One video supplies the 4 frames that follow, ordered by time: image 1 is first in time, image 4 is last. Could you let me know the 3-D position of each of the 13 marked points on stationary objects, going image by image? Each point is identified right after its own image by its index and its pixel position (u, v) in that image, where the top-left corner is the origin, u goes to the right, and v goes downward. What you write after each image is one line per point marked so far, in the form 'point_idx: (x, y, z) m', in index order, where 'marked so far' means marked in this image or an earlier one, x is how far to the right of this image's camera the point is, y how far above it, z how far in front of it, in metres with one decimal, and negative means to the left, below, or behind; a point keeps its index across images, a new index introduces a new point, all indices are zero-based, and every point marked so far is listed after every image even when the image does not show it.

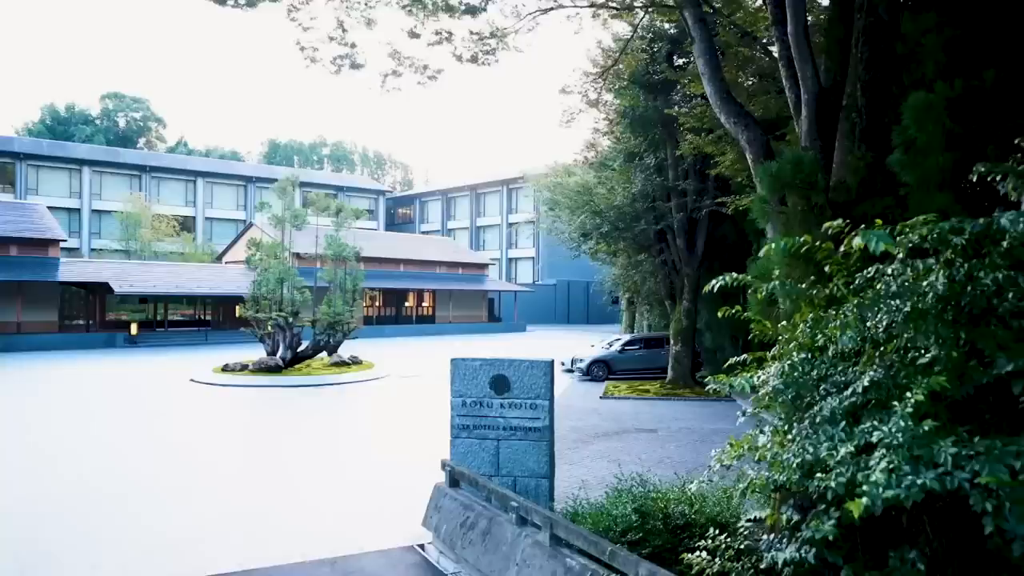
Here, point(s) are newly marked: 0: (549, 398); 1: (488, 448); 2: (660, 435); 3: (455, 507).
0: (+0.4, -1.0, +7.0) m
1: (-0.2, -1.5, +7.1) m
2: (+2.5, -2.5, +12.6) m
3: (-0.5, -1.9, +6.2) m
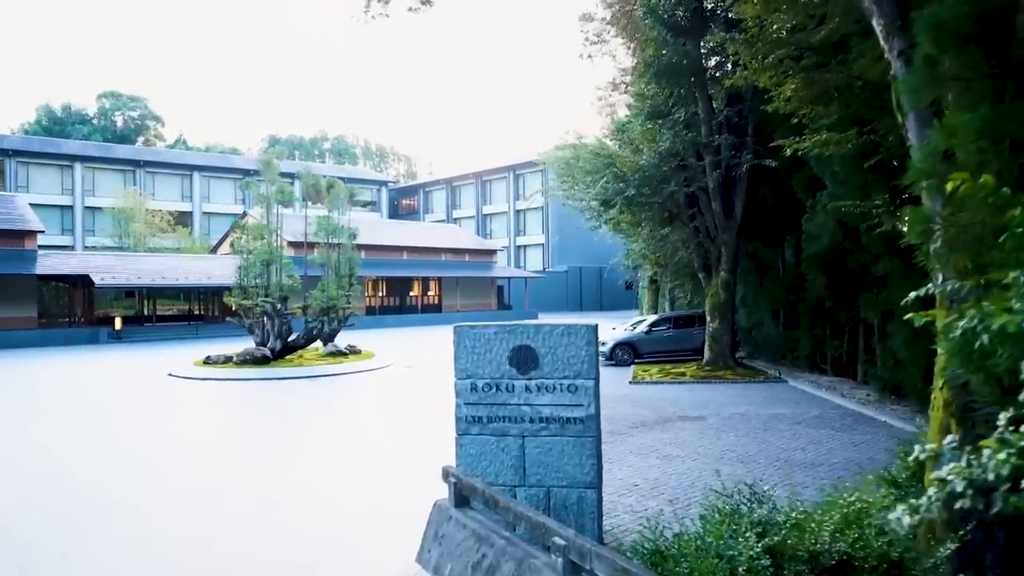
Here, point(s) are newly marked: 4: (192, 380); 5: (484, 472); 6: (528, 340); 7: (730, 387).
0: (+0.5, -0.6, +4.9) m
1: (0.0, -1.1, +5.1) m
2: (+2.8, -1.9, +10.5) m
3: (-0.3, -1.4, +4.2) m
4: (-7.8, -2.3, +18.0) m
5: (-0.2, -1.3, +5.2) m
6: (+0.1, -0.4, +5.0) m
7: (+4.2, -1.9, +14.4) m
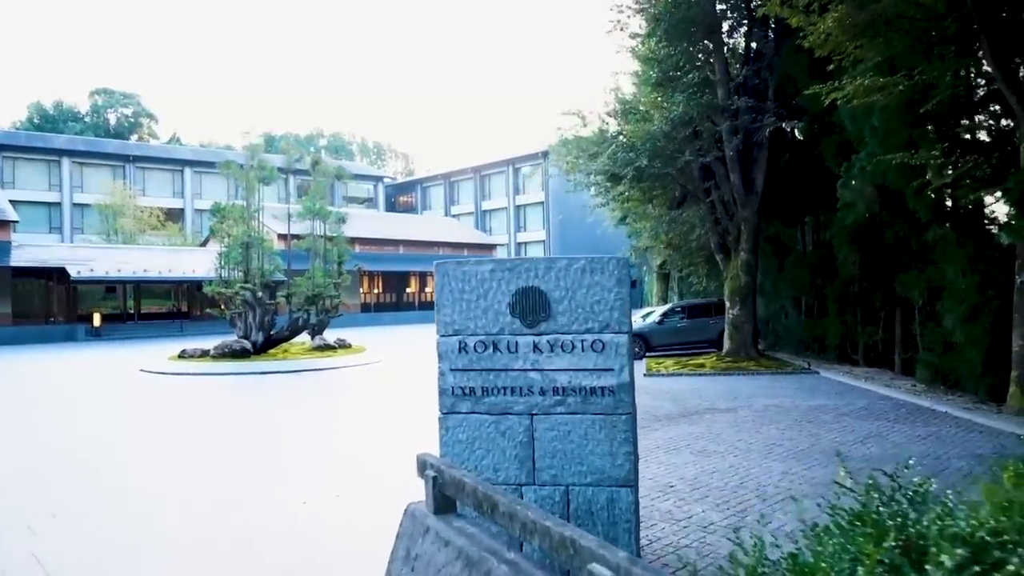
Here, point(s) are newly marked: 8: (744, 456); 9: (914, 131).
0: (+0.6, -0.2, +3.6) m
1: (0.0, -0.7, +3.7) m
2: (+2.8, -1.6, +9.1) m
3: (-0.2, -1.1, +2.8) m
4: (-7.8, -2.0, +16.6) m
5: (-0.2, -0.9, +3.8) m
6: (+0.1, 0.0, +3.7) m
7: (+4.3, -1.6, +13.0) m
8: (+2.1, -1.5, +6.6) m
9: (+5.3, +2.0, +9.6) m
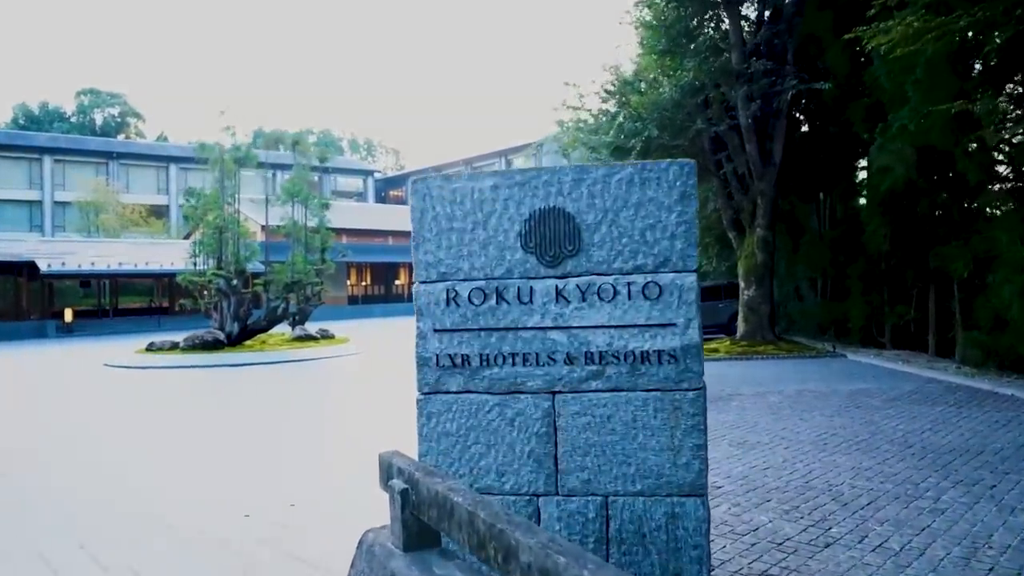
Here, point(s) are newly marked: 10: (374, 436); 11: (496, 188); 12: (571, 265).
0: (+0.6, +0.1, +2.4) m
1: (0.0, -0.5, +2.6) m
2: (+2.8, -1.2, +8.0) m
3: (-0.2, -0.8, +1.7) m
4: (-7.9, -1.8, +15.4) m
5: (-0.1, -0.6, +2.6) m
6: (+0.2, +0.3, +2.5) m
7: (+4.3, -1.2, +11.9) m
8: (+2.1, -1.2, +5.5) m
9: (+5.2, +2.4, +8.5) m
10: (-1.6, -1.8, +8.8) m
11: (-0.1, +0.3, +2.6) m
12: (+0.2, +0.1, +2.5) m
